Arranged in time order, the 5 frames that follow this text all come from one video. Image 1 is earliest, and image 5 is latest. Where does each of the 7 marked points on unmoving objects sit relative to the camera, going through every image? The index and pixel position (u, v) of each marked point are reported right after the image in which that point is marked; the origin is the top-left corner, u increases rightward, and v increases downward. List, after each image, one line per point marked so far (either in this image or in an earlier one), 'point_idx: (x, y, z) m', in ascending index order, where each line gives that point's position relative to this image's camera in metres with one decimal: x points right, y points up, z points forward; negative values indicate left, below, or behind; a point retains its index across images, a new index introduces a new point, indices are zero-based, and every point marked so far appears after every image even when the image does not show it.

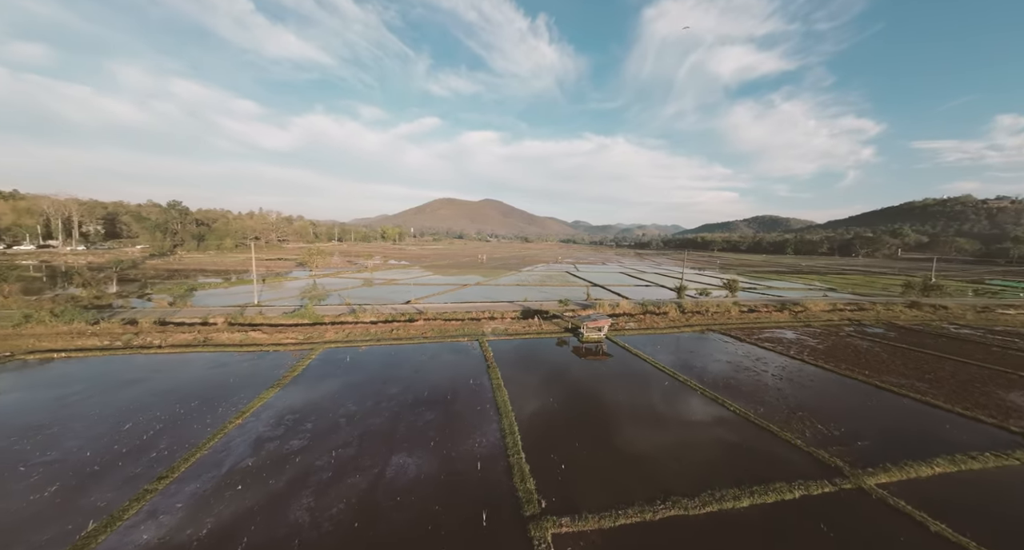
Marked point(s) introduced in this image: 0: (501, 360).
0: (-0.6, -3.2, +14.7) m
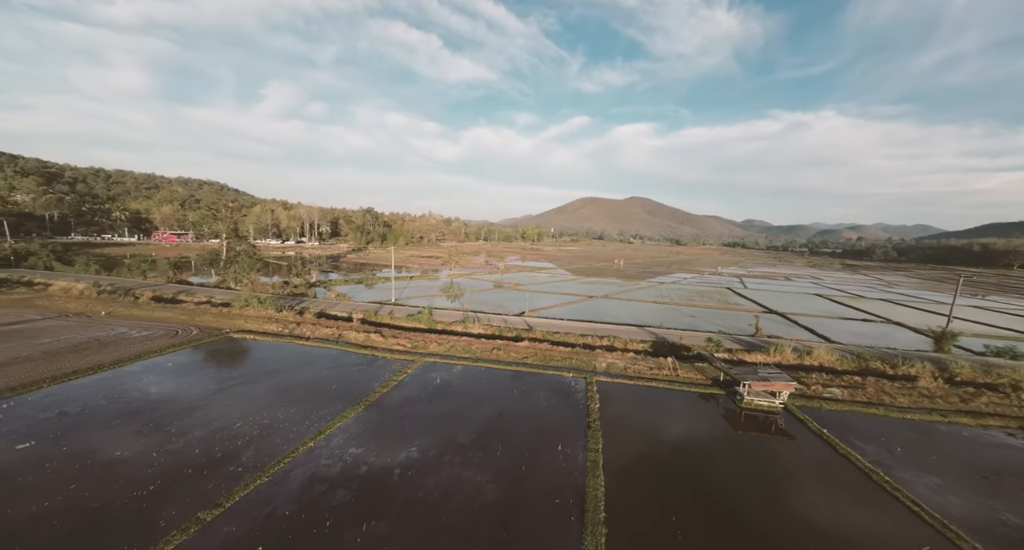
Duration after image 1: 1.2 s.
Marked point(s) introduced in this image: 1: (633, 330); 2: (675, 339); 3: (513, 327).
0: (+2.6, -3.8, +10.7) m
1: (+5.1, -2.3, +16.8) m
2: (+6.4, -2.5, +15.3) m
3: (+0.2, -2.4, +18.1) m
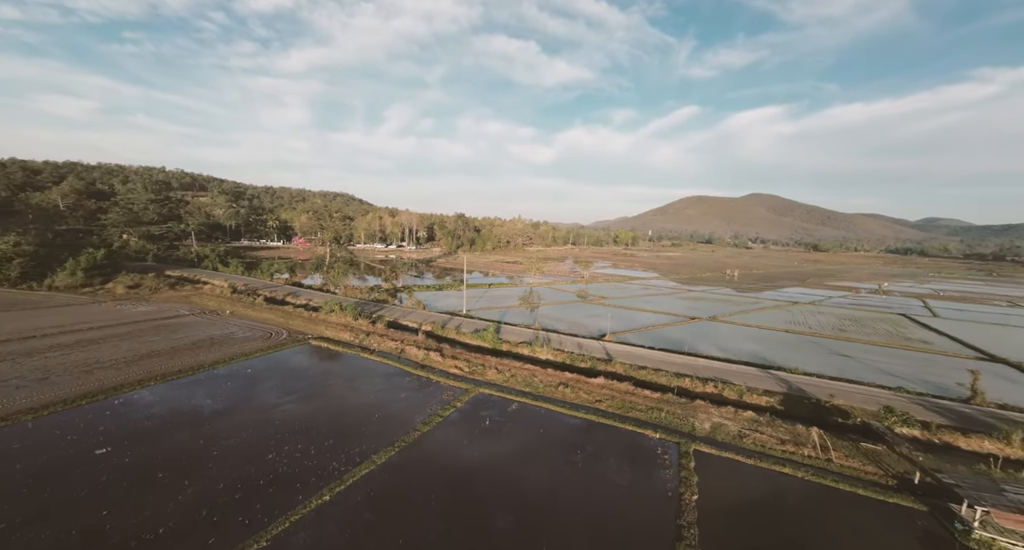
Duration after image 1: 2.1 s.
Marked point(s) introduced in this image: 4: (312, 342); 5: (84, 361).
0: (+3.6, -4.4, +7.1) m
1: (+7.5, -2.9, +12.4) m
2: (+8.4, -3.1, +10.6) m
3: (+3.0, -3.0, +14.9) m
4: (-9.5, -3.2, +18.8) m
5: (-18.0, -3.4, +16.6) m
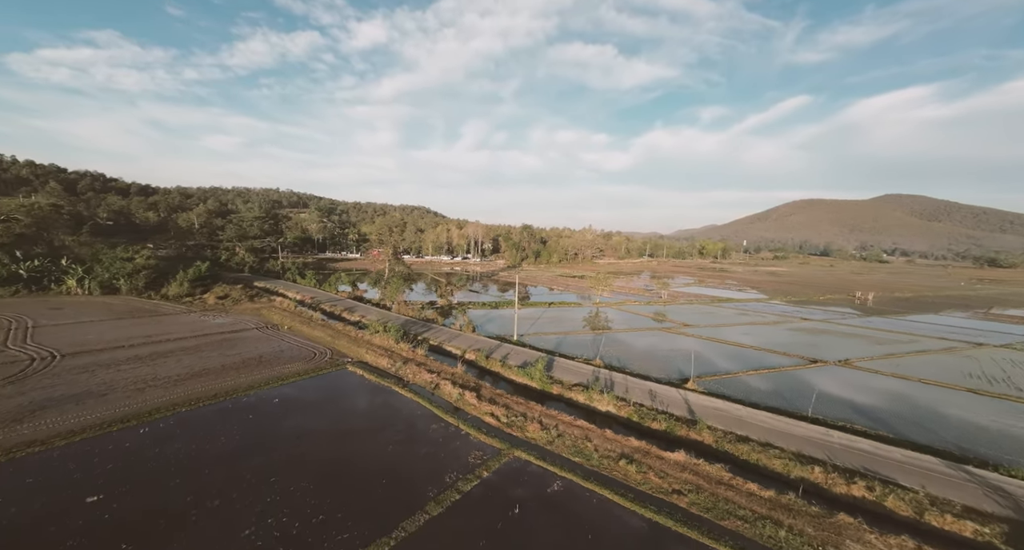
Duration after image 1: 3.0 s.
0: (+3.5, -5.0, +3.2) m
1: (+8.3, -3.7, +7.7) m
2: (+8.8, -3.9, +5.9) m
3: (+4.4, -3.8, +11.0) m
4: (-7.2, -4.1, +17.3) m
5: (-15.9, -4.1, +16.6) m
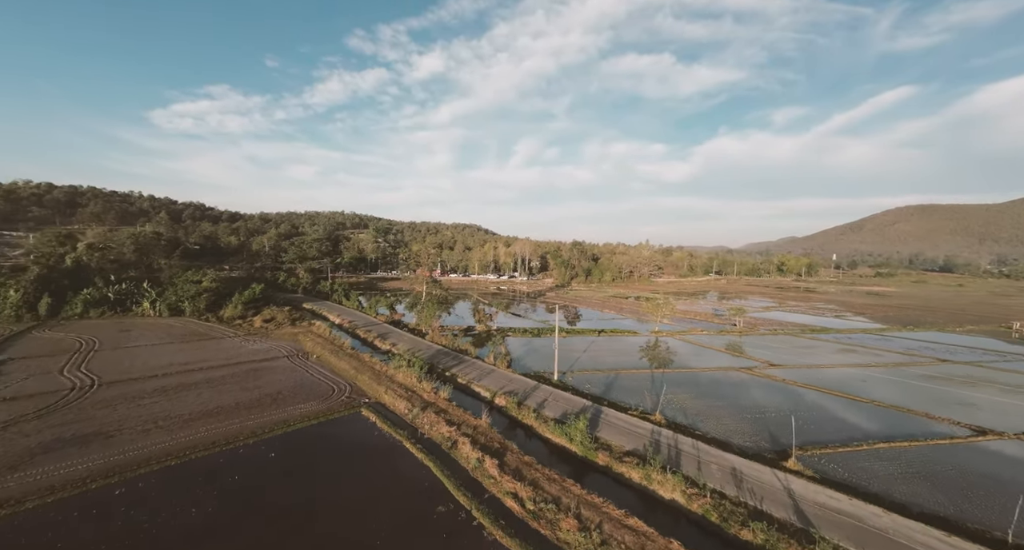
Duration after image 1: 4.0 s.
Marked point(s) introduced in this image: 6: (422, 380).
0: (+2.9, -5.5, -0.2) m
1: (+8.3, -4.4, +3.7) m
2: (+8.6, -4.5, +1.7) m
3: (+4.9, -4.6, +7.4) m
4: (-5.8, -5.3, +15.2) m
5: (-14.5, -5.4, +15.7) m
6: (-3.9, -4.5, +17.1) m
